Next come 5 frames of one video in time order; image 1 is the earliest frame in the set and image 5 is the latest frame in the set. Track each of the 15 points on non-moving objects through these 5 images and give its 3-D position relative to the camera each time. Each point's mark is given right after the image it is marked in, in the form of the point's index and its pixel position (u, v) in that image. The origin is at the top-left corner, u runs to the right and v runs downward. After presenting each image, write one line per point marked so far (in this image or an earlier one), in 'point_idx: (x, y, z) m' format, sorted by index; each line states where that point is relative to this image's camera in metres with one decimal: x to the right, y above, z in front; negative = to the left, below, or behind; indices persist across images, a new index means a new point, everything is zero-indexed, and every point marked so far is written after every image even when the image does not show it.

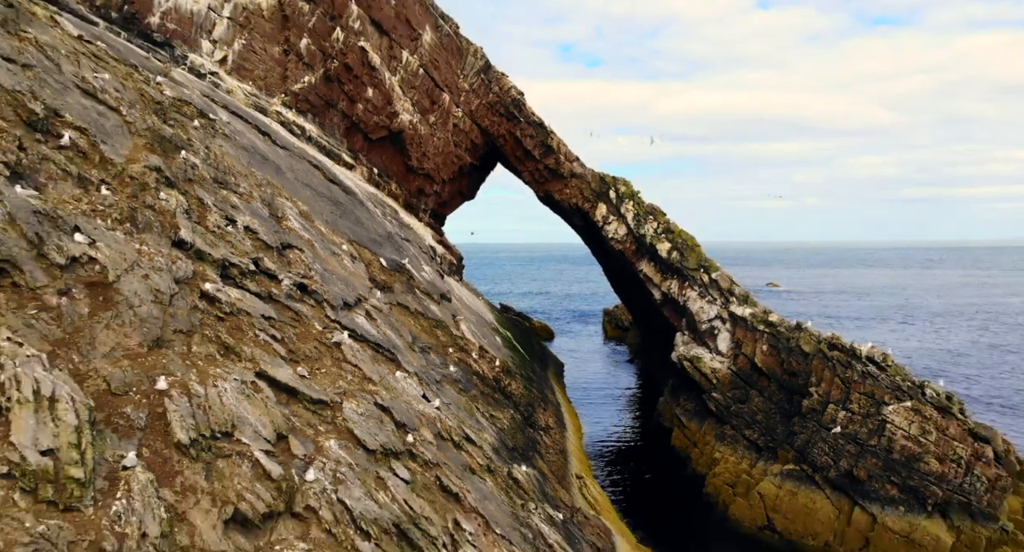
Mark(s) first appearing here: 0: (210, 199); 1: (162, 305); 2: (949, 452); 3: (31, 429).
0: (-6.7, +1.7, +15.5) m
1: (-5.4, -0.4, +10.8) m
2: (+12.5, -5.0, +20.1) m
3: (-4.7, -1.5, +6.8) m
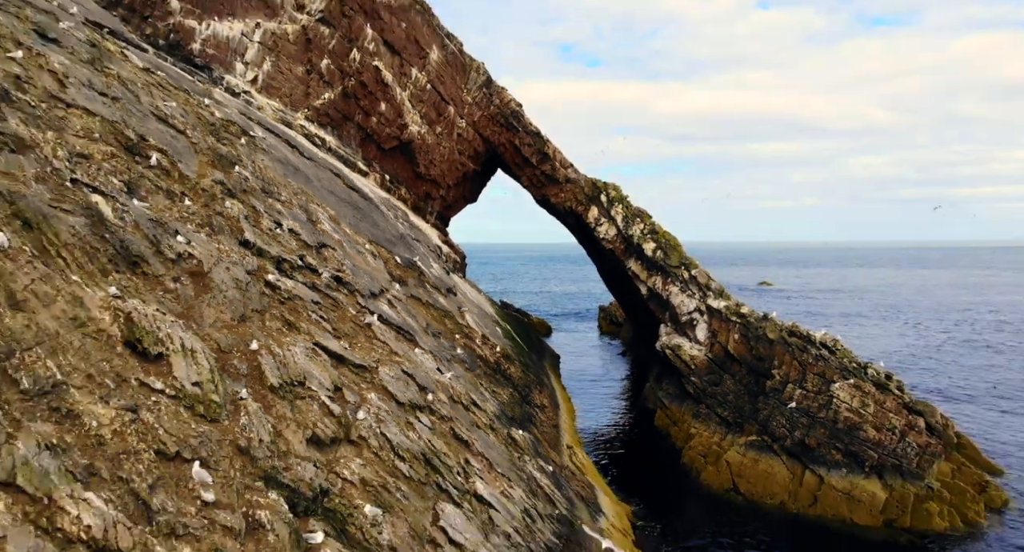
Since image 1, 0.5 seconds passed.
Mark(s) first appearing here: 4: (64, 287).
0: (-6.8, +1.9, +18.8) m
1: (-5.4, -0.3, +14.0) m
2: (+12.5, -4.8, +23.3) m
3: (-4.7, -1.3, +10.1) m
4: (-6.1, -0.2, +9.3) m
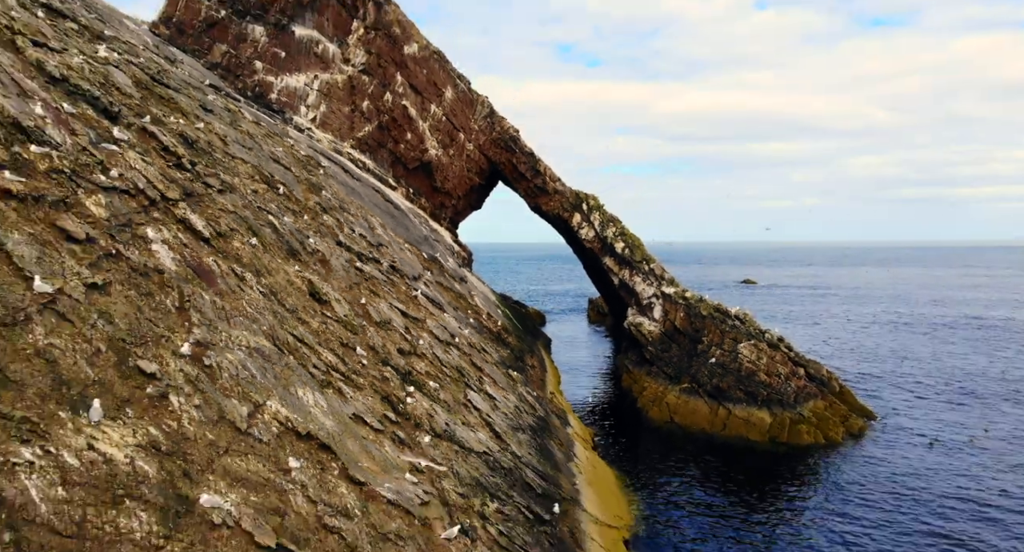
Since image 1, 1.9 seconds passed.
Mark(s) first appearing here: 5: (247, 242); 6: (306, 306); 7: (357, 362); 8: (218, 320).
0: (-6.9, +2.3, +28.1) m
1: (-5.5, +0.2, +23.4) m
2: (+12.4, -4.4, +32.7) m
3: (-4.8, -0.9, +19.4) m
4: (-6.2, +0.3, +18.6) m
5: (-6.9, +0.9, +18.1) m
6: (-5.3, -0.7, +18.1) m
7: (-3.8, -2.2, +17.4) m
8: (-5.5, -0.8, +13.1) m
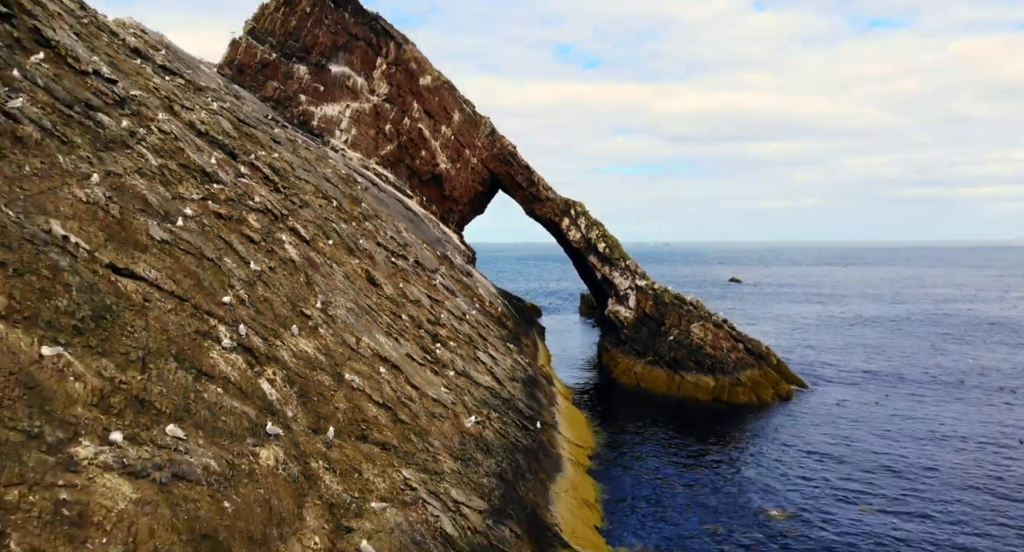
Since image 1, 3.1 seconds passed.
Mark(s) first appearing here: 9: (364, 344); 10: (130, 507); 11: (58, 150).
0: (-7.0, +2.7, +36.4) m
1: (-5.7, +0.6, +31.6) m
2: (+12.2, -4.0, +40.9) m
3: (-5.0, -0.5, +27.6) m
4: (-6.3, +0.6, +26.9) m
5: (-7.0, +1.2, +26.3) m
6: (-5.5, -0.4, +26.3) m
7: (-4.0, -1.8, +25.6) m
8: (-5.6, -0.4, +21.3) m
9: (-4.3, -1.9, +19.9) m
10: (-4.5, -2.7, +8.2) m
11: (-9.3, +2.6, +14.3) m
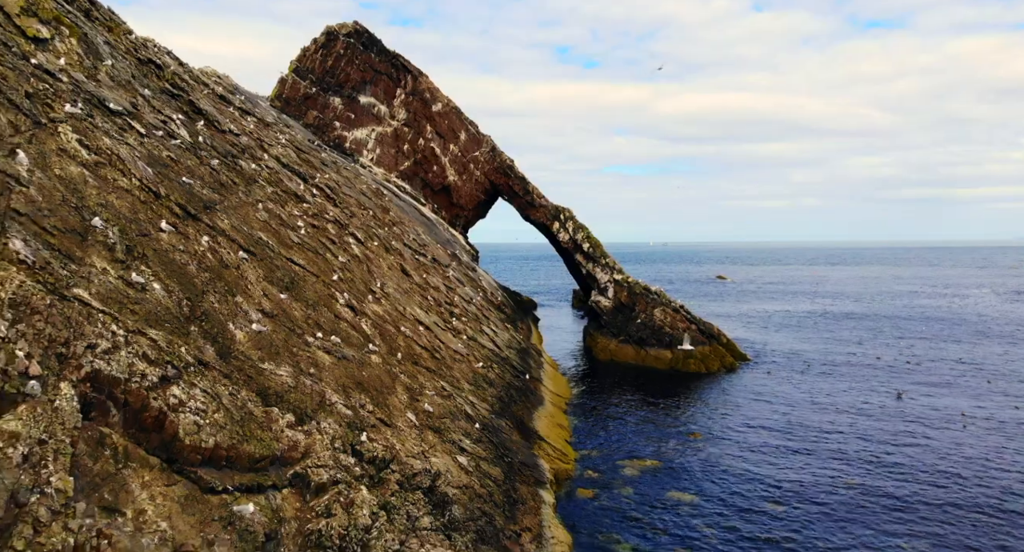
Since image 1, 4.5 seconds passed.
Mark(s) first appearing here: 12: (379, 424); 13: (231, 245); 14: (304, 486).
0: (-7.2, +3.1, +46.2) m
1: (-5.9, +1.0, +41.4) m
2: (+12.0, -3.6, +50.7) m
3: (-5.2, -0.1, +37.4) m
4: (-6.5, +1.1, +36.7) m
5: (-7.2, +1.7, +36.1) m
6: (-5.7, +0.1, +36.1) m
7: (-4.2, -1.4, +35.4) m
8: (-5.8, 0.0, +31.1) m
9: (-4.4, -1.5, +29.7) m
10: (-4.7, -2.3, +18.0) m
11: (-9.5, +3.0, +24.1) m
12: (-3.2, -3.6, +17.0) m
13: (-7.3, +0.8, +18.1) m
14: (-4.0, -4.1, +13.7) m
